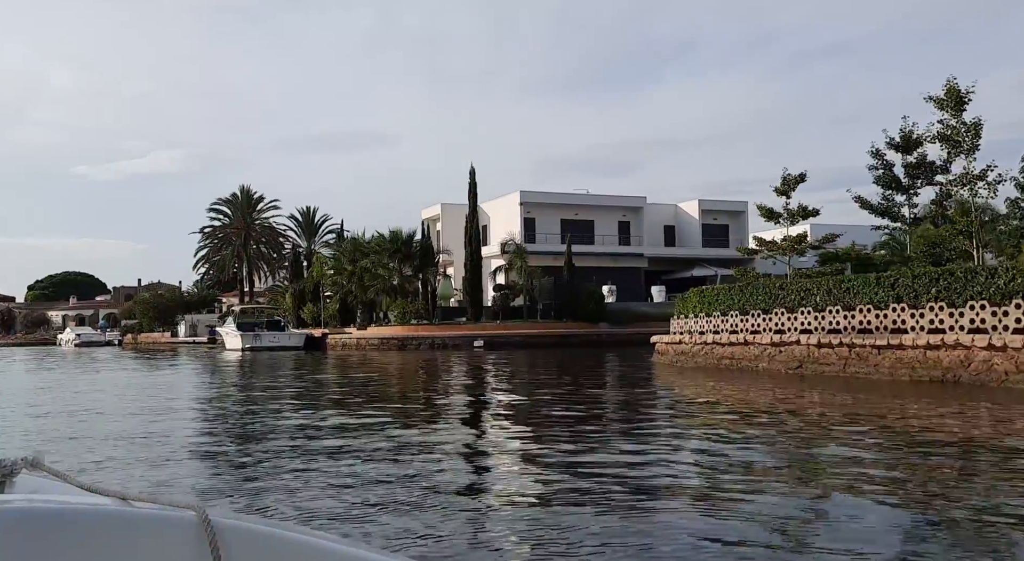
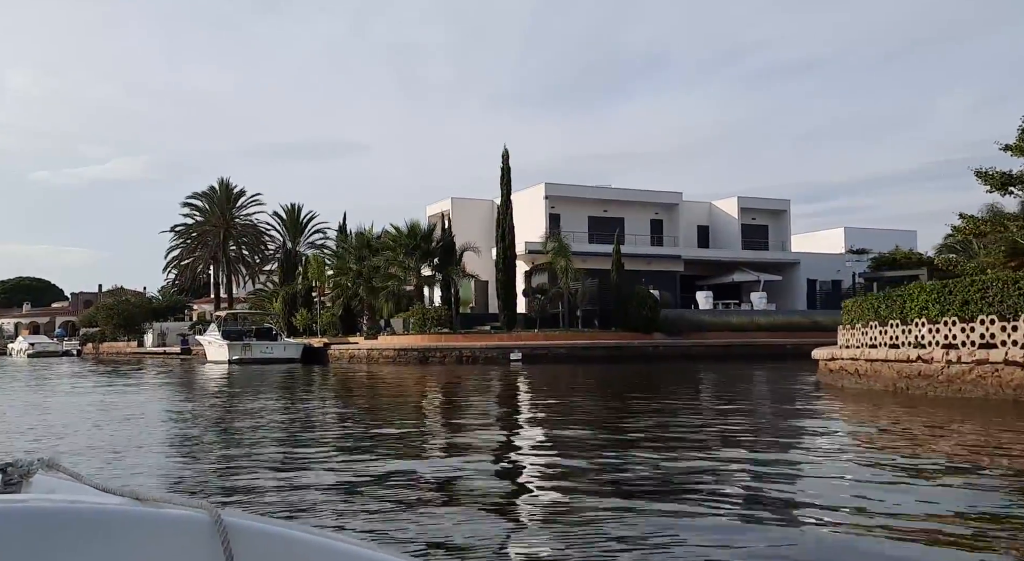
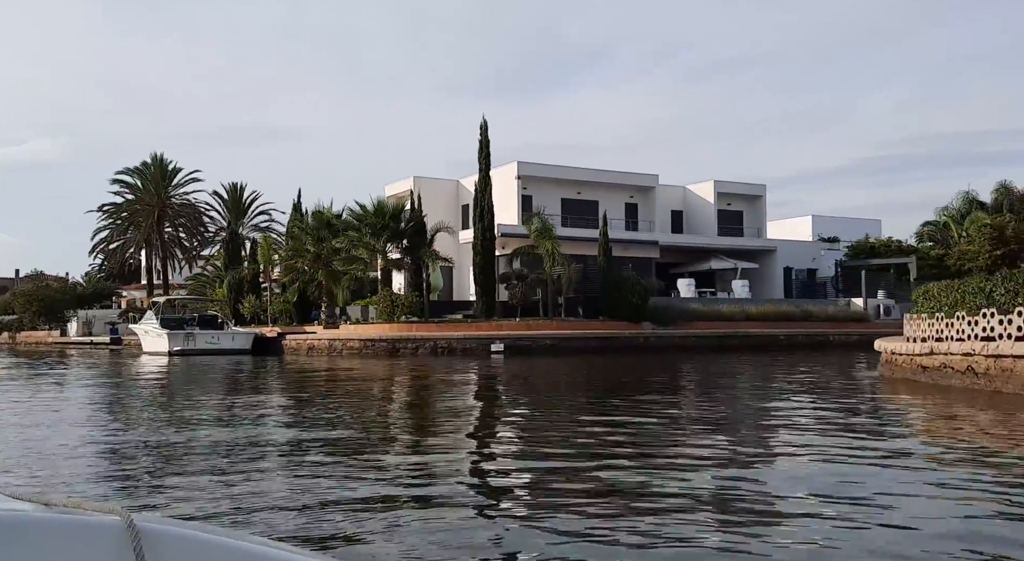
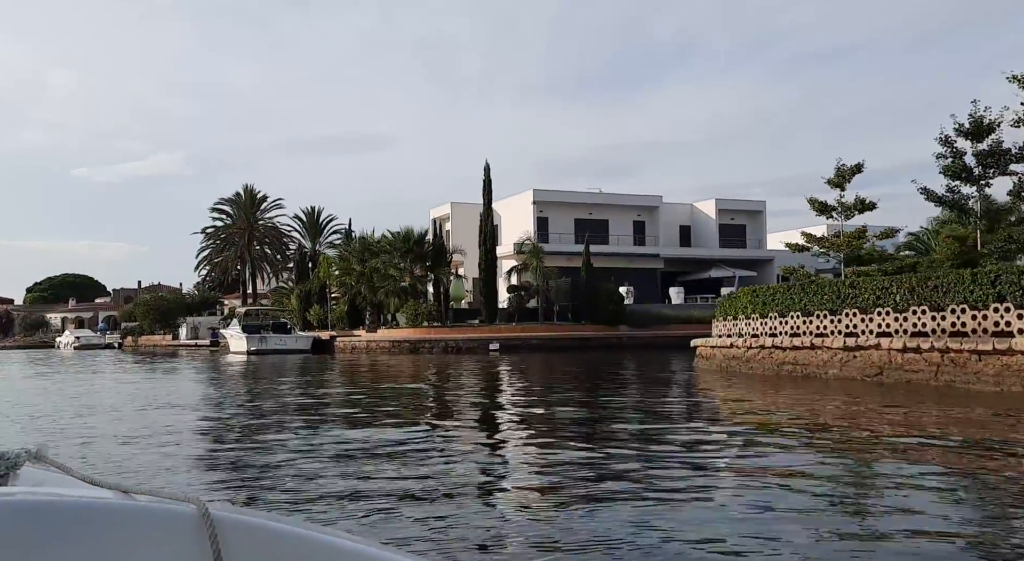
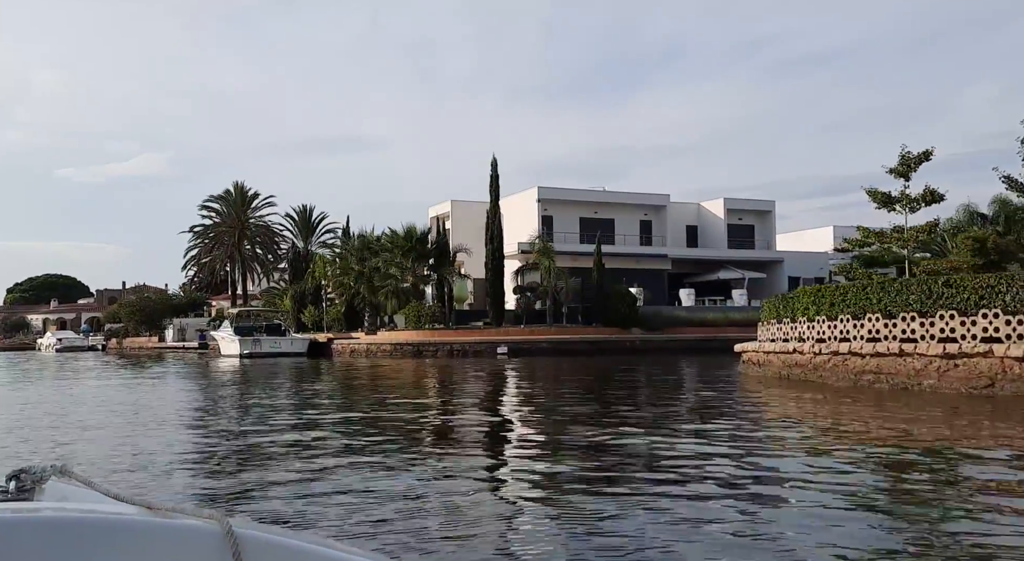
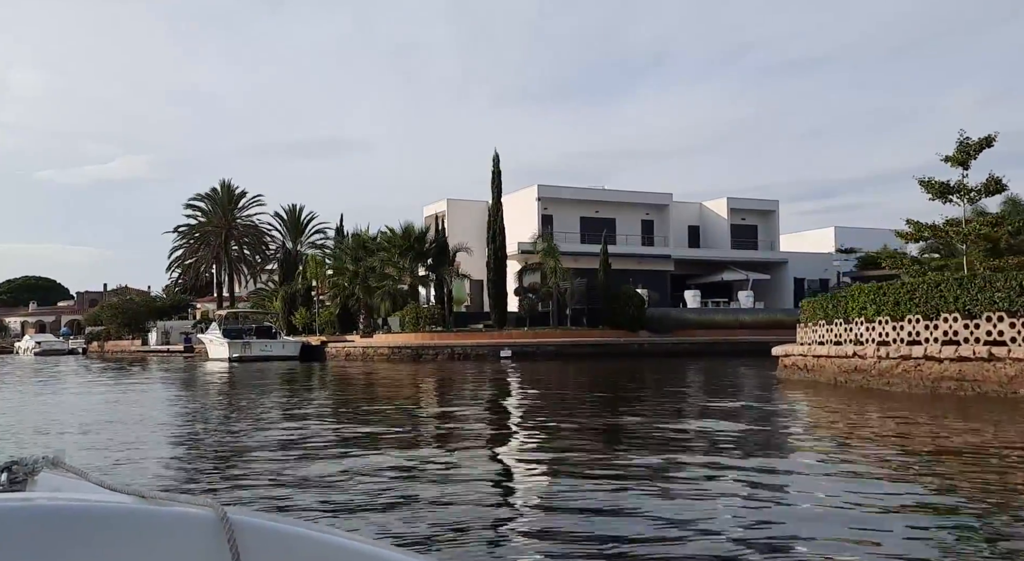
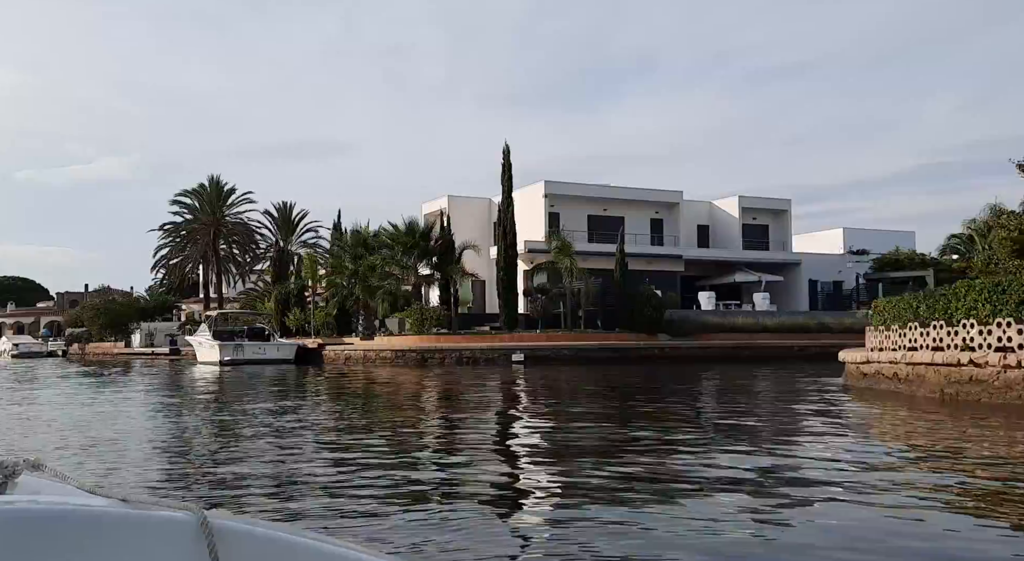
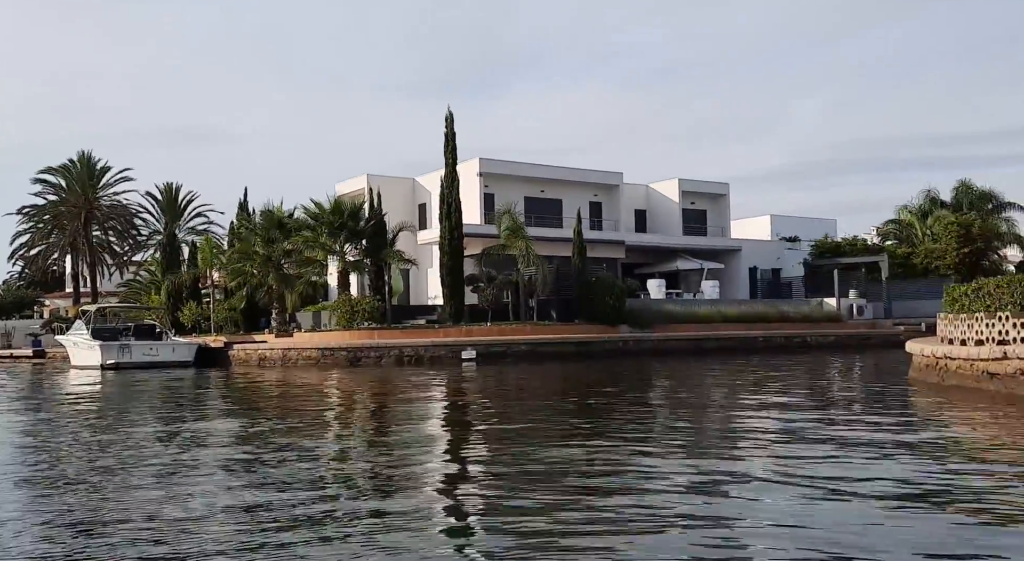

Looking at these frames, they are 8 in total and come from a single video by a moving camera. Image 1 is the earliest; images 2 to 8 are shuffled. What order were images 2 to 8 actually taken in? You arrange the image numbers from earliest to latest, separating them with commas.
4, 5, 6, 2, 7, 3, 8
